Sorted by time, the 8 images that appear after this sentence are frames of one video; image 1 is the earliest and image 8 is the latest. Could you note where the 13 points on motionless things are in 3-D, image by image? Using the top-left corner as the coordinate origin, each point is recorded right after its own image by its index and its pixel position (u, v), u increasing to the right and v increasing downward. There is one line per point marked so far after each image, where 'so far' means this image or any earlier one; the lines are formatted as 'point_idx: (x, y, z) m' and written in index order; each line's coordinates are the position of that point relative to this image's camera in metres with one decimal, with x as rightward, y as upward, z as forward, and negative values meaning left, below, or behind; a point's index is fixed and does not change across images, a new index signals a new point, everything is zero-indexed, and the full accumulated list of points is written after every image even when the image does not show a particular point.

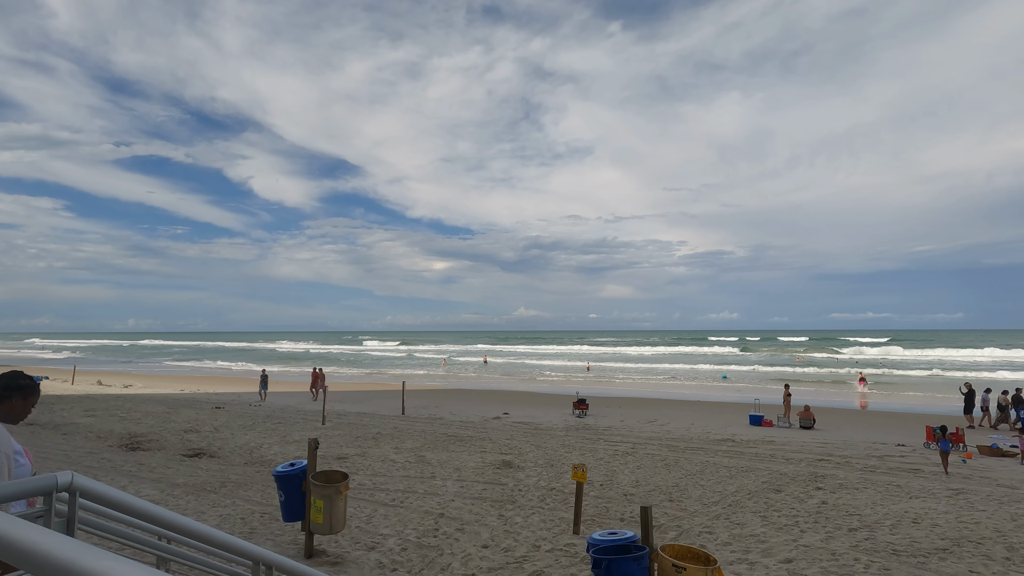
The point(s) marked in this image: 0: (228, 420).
0: (-7.4, -3.5, +15.1) m
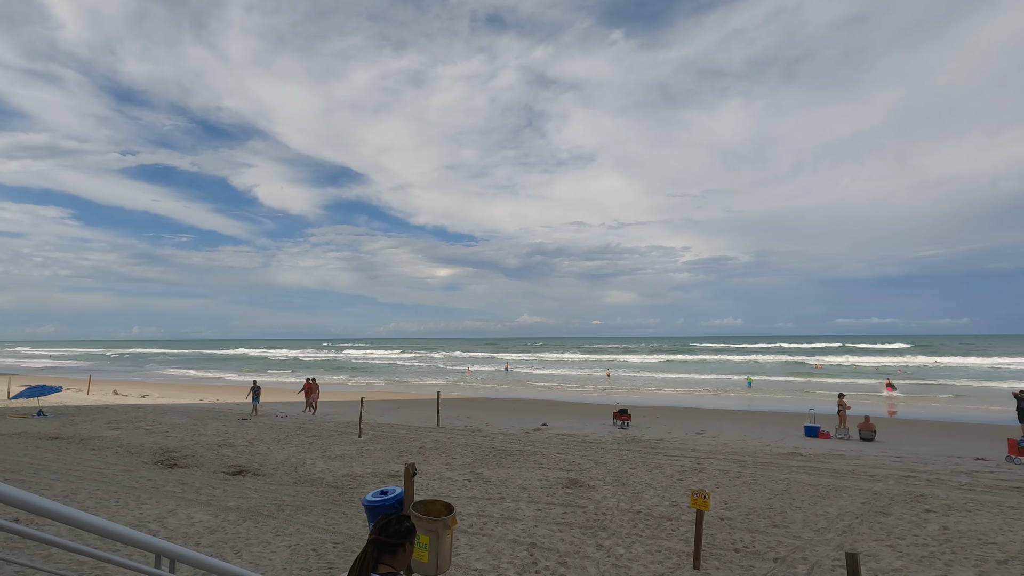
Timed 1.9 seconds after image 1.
0: (-6.3, -3.6, +14.5) m
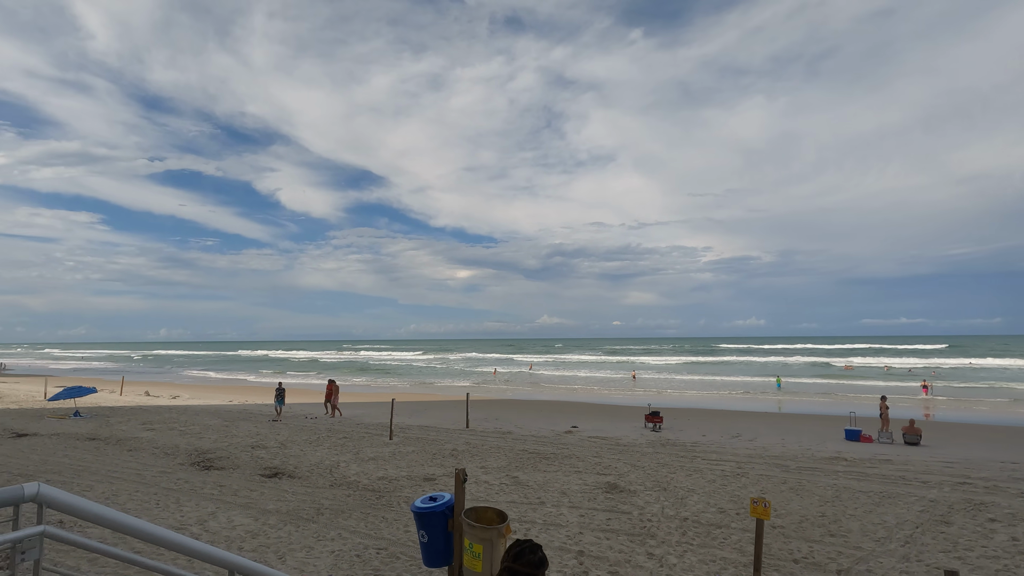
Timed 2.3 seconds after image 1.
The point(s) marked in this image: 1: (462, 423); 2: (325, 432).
0: (-5.5, -3.7, +14.5) m
1: (-1.4, -3.8, +16.4) m
2: (-4.8, -3.7, +15.0) m
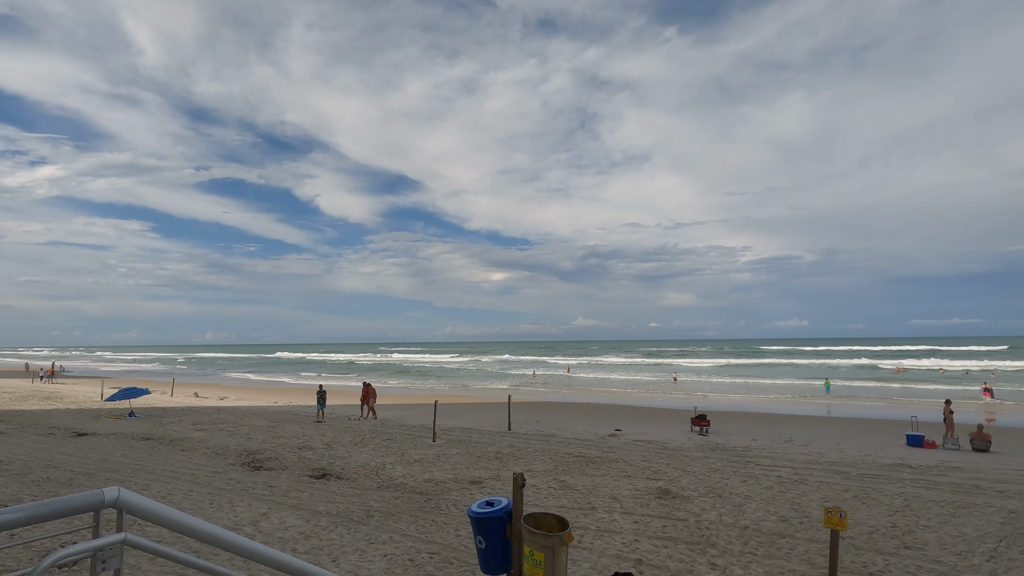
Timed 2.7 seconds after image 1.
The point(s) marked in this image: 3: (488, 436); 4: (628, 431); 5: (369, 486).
0: (-4.4, -3.7, +14.6) m
1: (-0.2, -3.9, +16.3) m
2: (-3.7, -3.8, +15.1) m
3: (-0.6, -3.7, +14.4) m
4: (+3.2, -3.9, +15.7) m
5: (-2.2, -3.1, +8.9) m
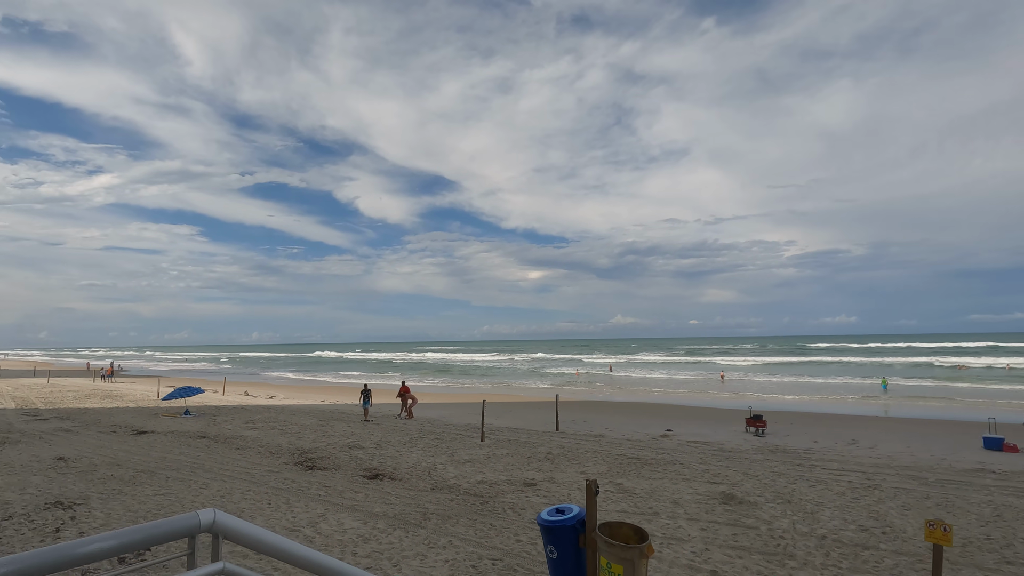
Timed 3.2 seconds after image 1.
0: (-3.2, -3.7, +14.6) m
1: (+1.1, -3.8, +16.0) m
2: (-2.5, -3.8, +15.0) m
3: (+0.6, -3.6, +14.2) m
4: (+4.4, -3.8, +15.3) m
5: (-1.4, -3.0, +8.8) m
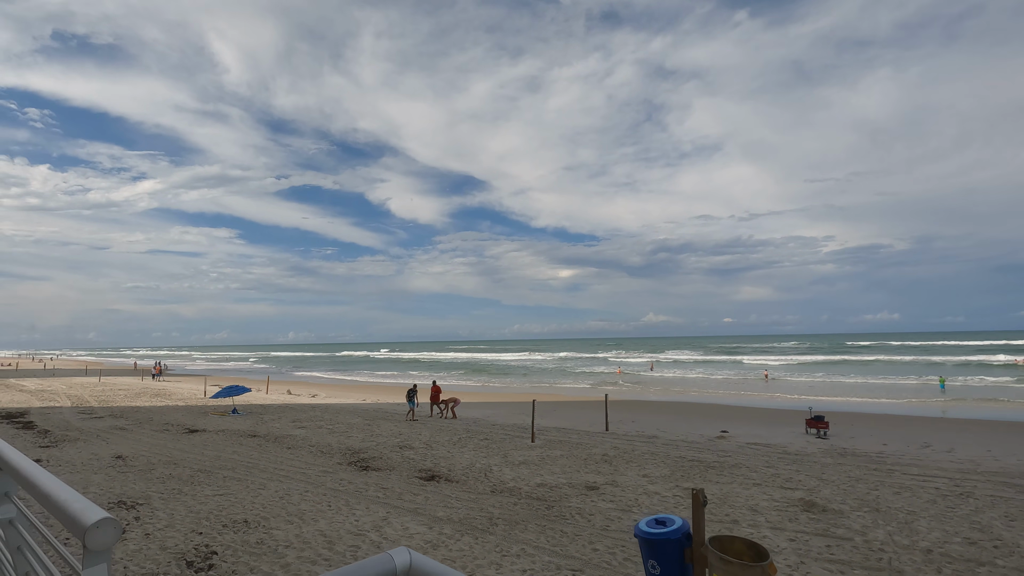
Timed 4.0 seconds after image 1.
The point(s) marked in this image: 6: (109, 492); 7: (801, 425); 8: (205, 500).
0: (-2.0, -3.7, +14.4) m
1: (+2.4, -3.7, +15.6) m
2: (-1.2, -3.7, +14.8) m
3: (+1.8, -3.6, +13.8) m
4: (+5.7, -3.7, +14.7) m
5: (-0.4, -3.0, +8.6) m
6: (-5.7, -2.9, +8.2) m
7: (+7.6, -3.6, +15.3) m
8: (-4.2, -2.9, +7.9) m
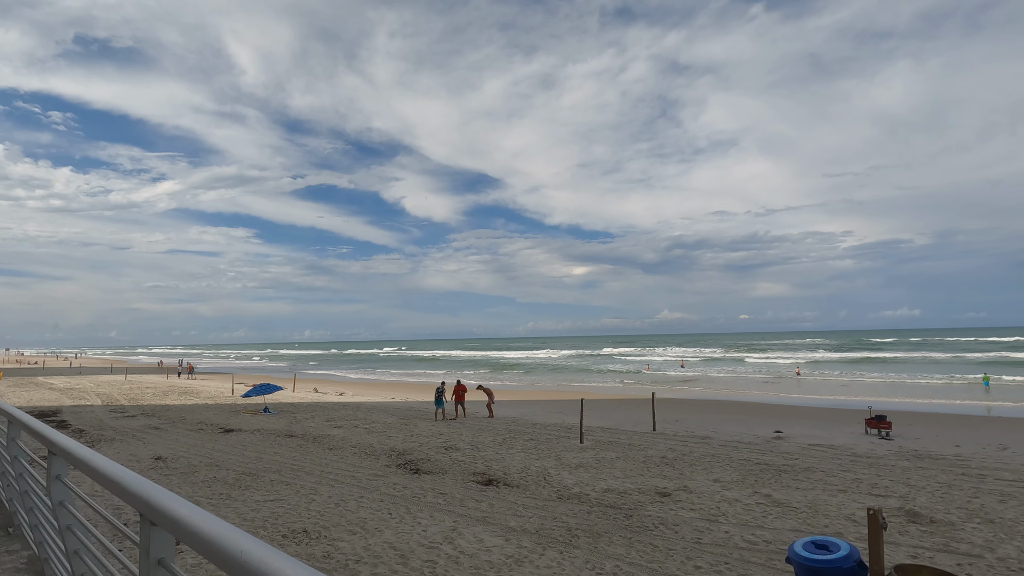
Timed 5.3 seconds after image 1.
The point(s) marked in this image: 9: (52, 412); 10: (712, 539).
0: (-0.9, -3.5, +13.9) m
1: (+3.5, -3.5, +14.9) m
2: (-0.1, -3.6, +14.3) m
3: (+2.9, -3.4, +13.2) m
4: (+6.8, -3.5, +13.9) m
5: (+0.5, -2.9, +8.0) m
6: (-4.8, -2.8, +7.8) m
7: (+8.7, -3.5, +14.6) m
8: (-3.3, -2.8, +7.4) m
9: (-14.6, -3.9, +18.4) m
10: (+2.1, -2.7, +6.2) m
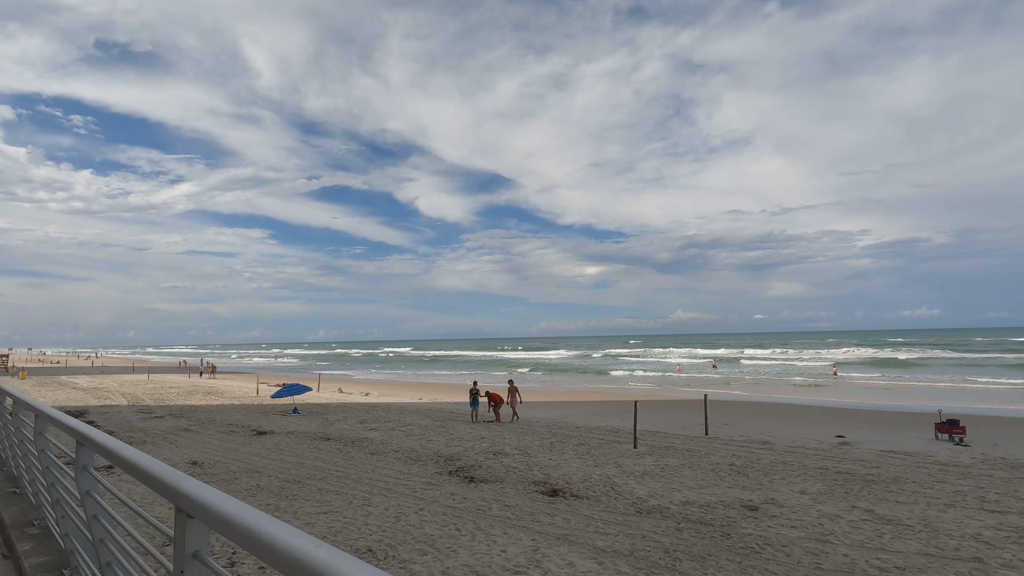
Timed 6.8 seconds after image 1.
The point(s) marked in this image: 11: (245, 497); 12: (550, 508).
0: (+0.2, -3.5, +13.2) m
1: (+4.6, -3.5, +14.1) m
2: (+0.9, -3.5, +13.5) m
3: (+3.9, -3.3, +12.4) m
4: (+7.8, -3.4, +13.1) m
5: (+1.4, -2.8, +7.3) m
6: (-3.9, -2.7, +7.1) m
7: (+9.8, -3.3, +13.7) m
8: (-2.4, -2.7, +6.7) m
9: (-13.5, -3.9, +18.0) m
10: (+3.0, -2.6, +5.4) m
11: (-3.6, -2.8, +7.8) m
12: (+0.5, -2.8, +7.3) m
